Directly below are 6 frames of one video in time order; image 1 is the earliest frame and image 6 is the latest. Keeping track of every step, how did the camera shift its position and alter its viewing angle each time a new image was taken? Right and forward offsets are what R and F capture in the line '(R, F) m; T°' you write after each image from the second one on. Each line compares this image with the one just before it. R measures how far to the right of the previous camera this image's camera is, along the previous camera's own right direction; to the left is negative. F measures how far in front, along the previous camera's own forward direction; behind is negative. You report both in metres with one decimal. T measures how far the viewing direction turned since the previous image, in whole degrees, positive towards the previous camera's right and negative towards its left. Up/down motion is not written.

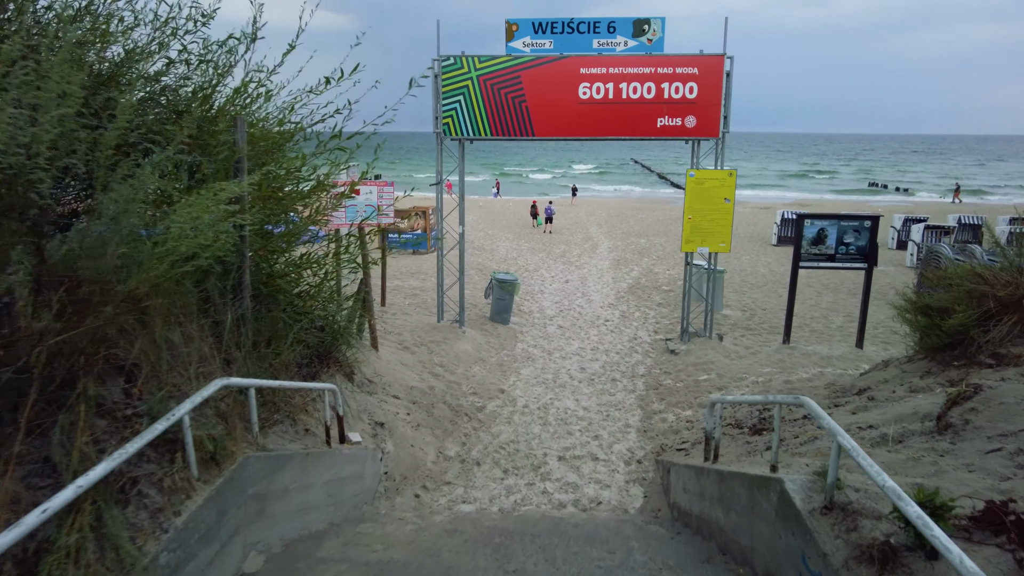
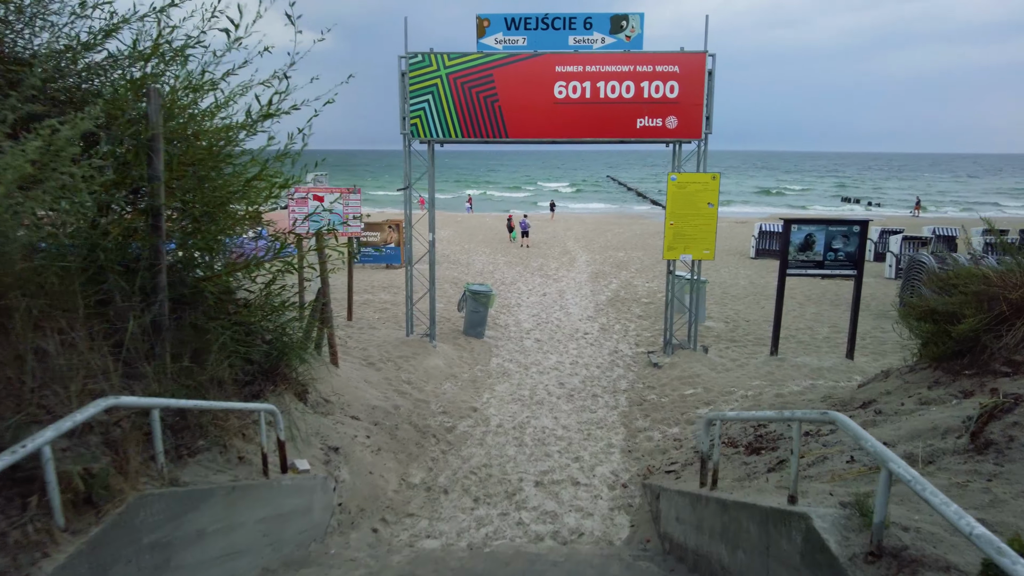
(+0.1, +0.6) m; +2°
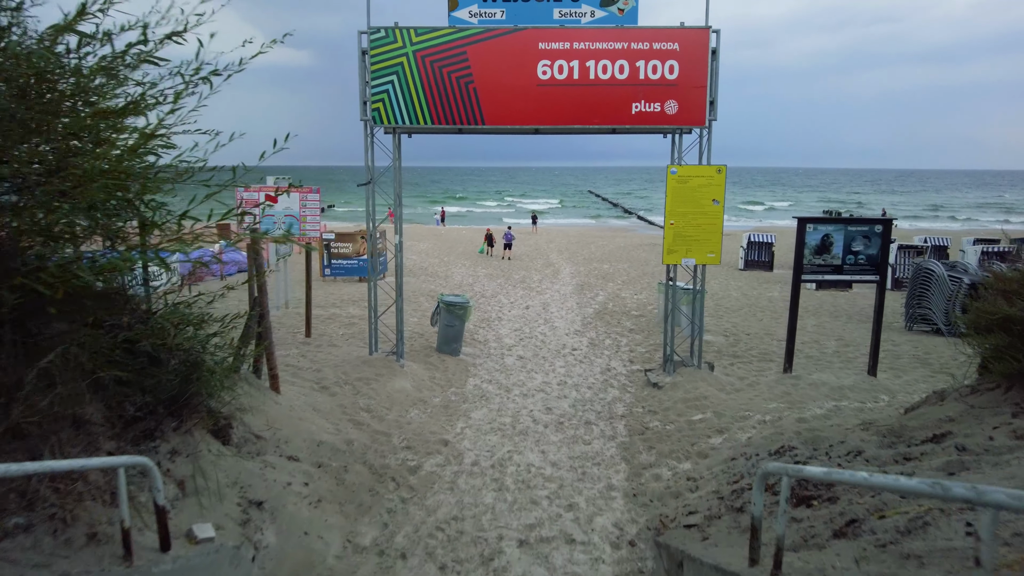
(0.0, +1.3) m; +2°
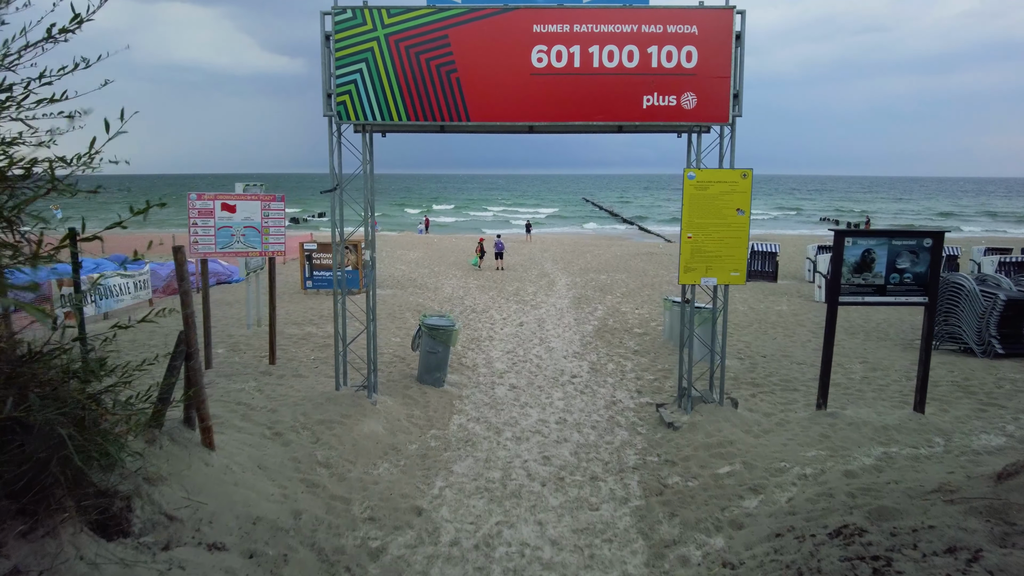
(0.0, +1.2) m; +1°
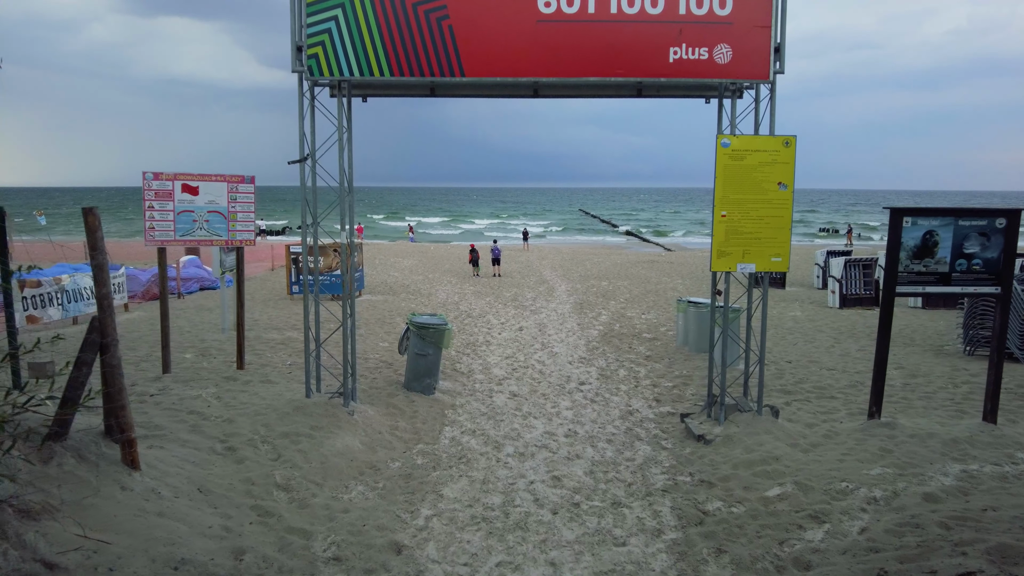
(-0.1, +1.1) m; 0°
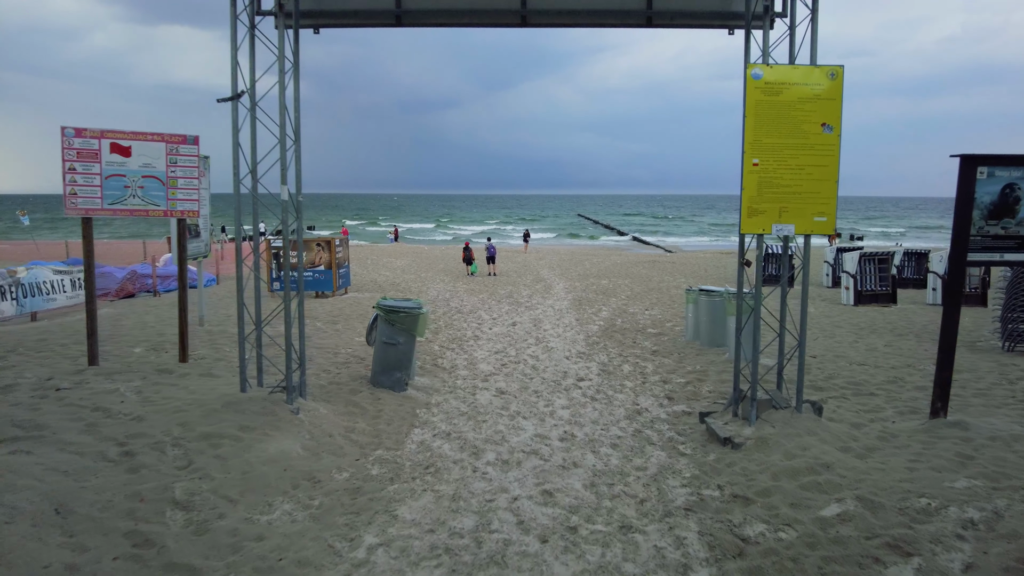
(+0.1, +1.2) m; 0°
